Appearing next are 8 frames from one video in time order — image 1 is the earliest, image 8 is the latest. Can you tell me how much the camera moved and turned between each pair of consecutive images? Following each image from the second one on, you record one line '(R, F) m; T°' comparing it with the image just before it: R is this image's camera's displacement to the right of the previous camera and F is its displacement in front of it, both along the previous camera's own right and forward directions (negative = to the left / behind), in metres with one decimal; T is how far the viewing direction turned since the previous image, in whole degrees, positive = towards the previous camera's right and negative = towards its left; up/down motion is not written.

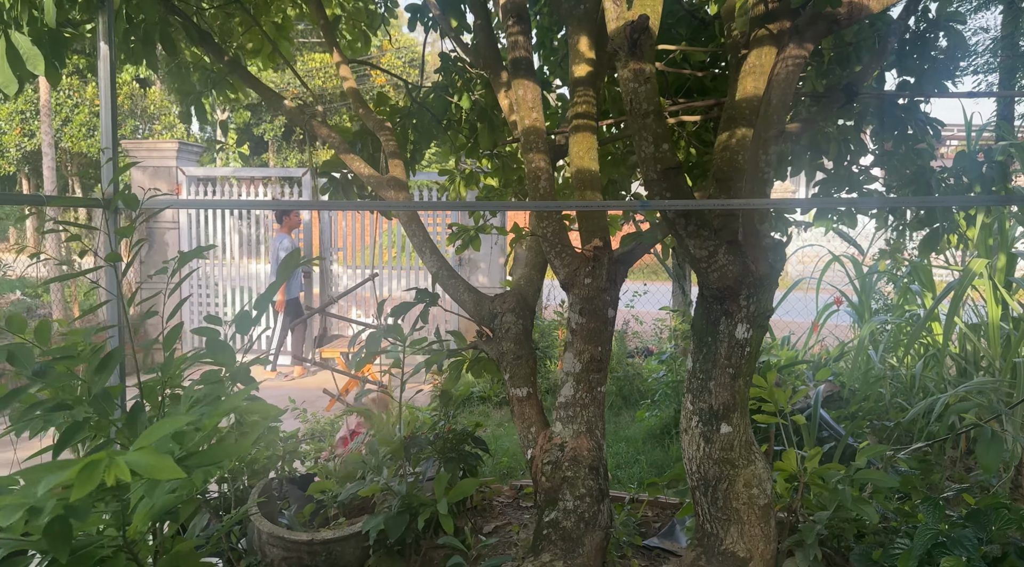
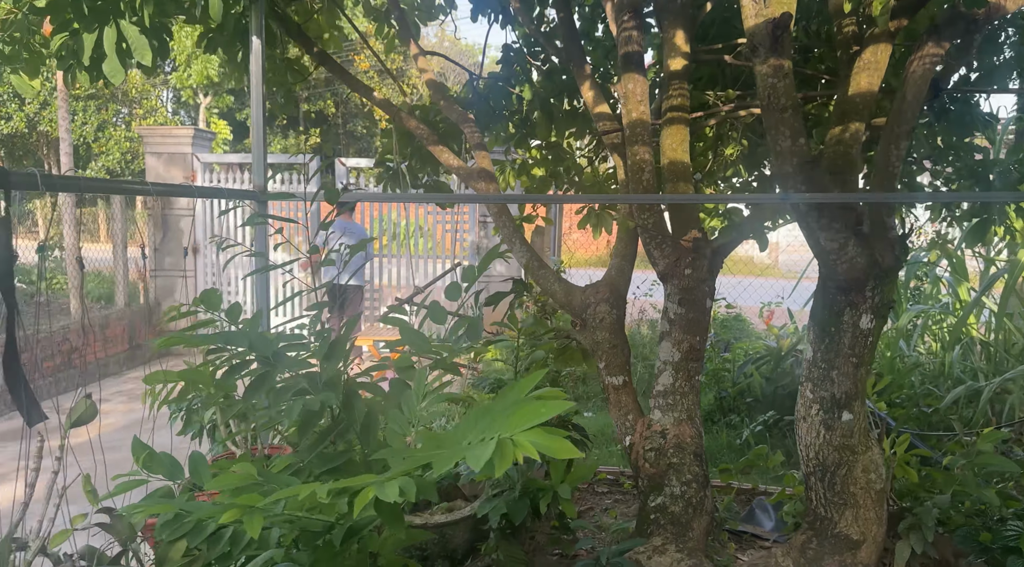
(-0.4, 0.0) m; +1°
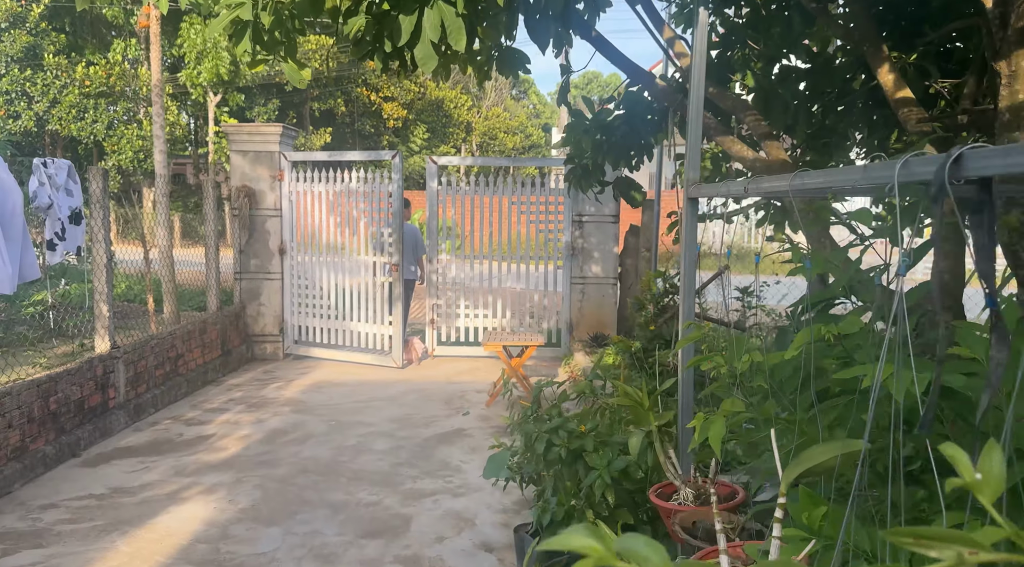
(-1.0, +0.3) m; 0°
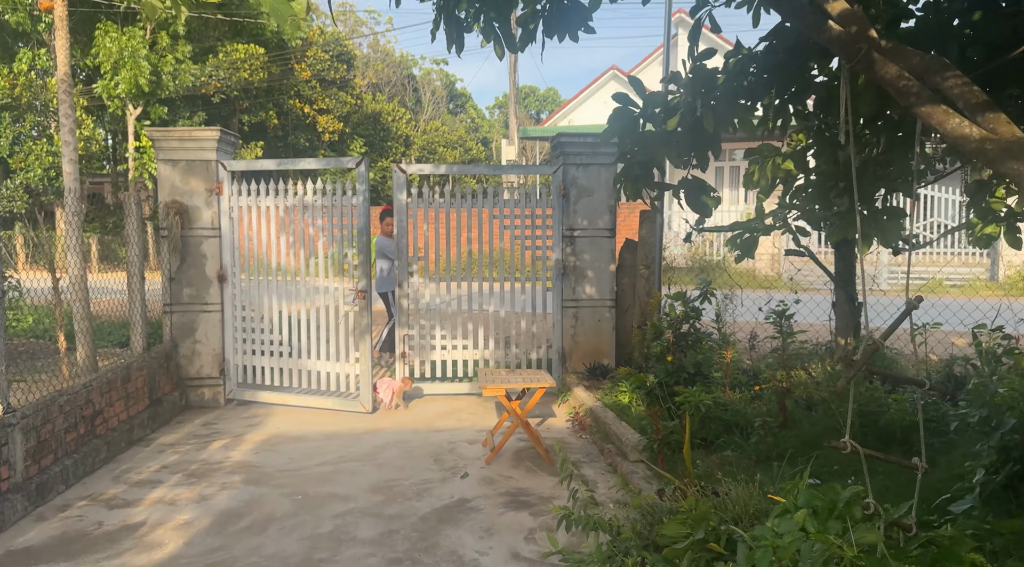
(-0.4, +1.0) m; +5°
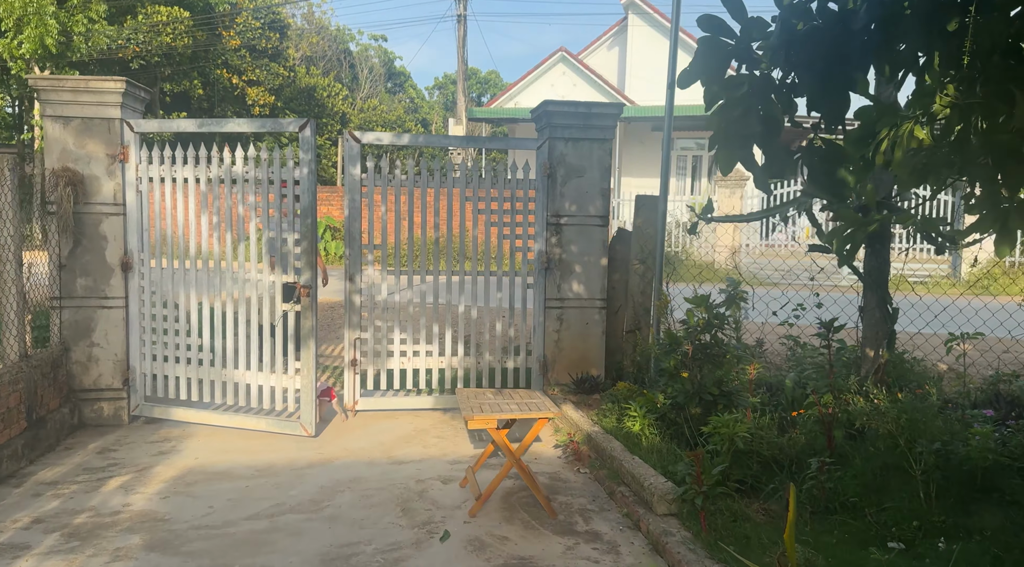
(-0.3, +1.0) m; +5°
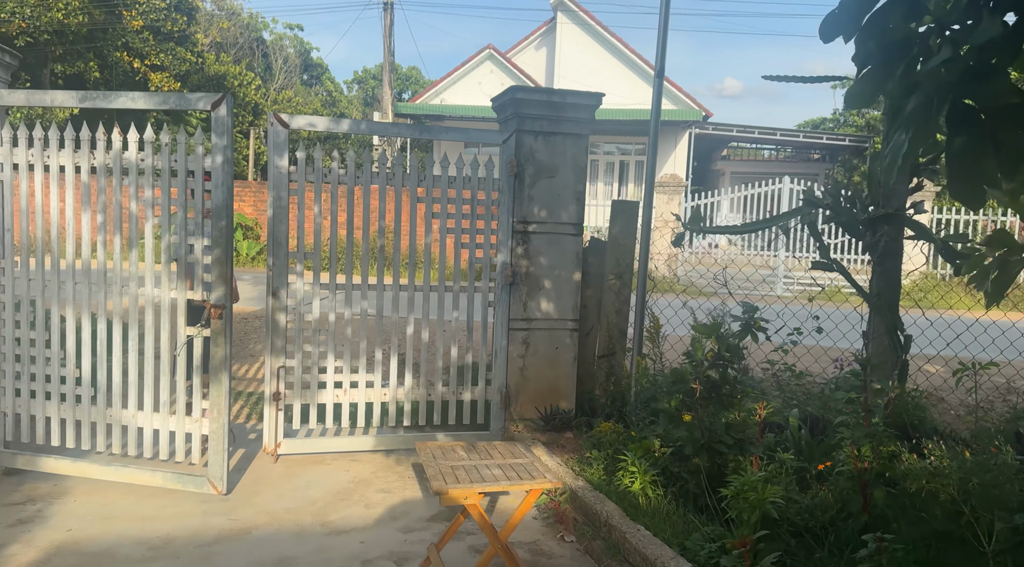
(-0.3, +0.8) m; +6°
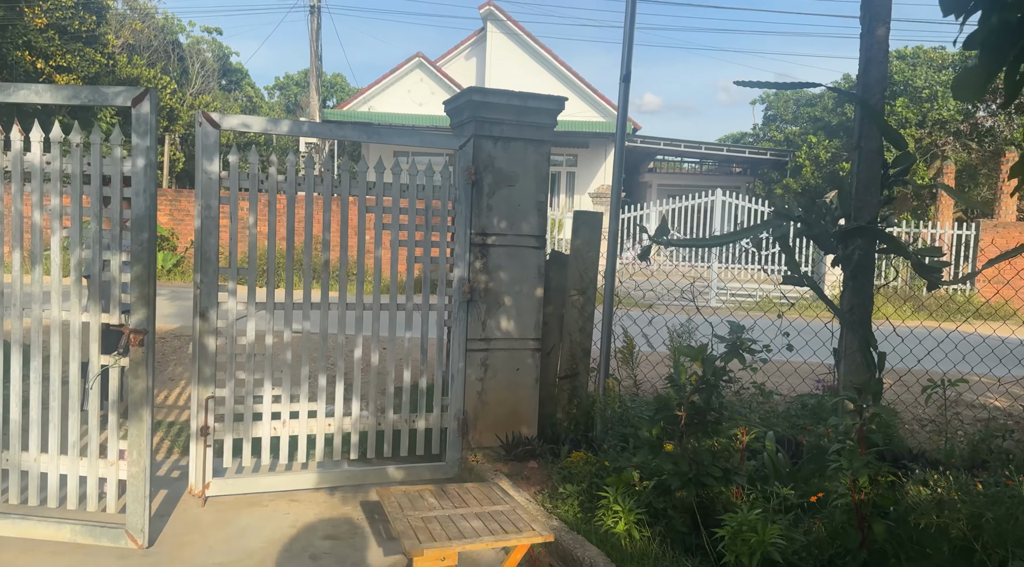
(-0.2, +0.4) m; +6°
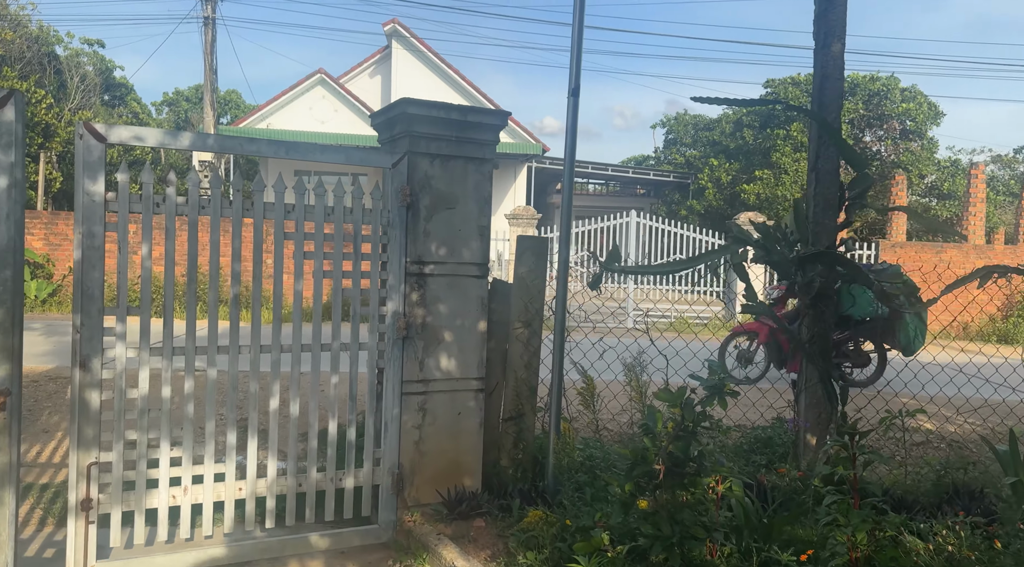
(-0.2, +0.4) m; +7°
